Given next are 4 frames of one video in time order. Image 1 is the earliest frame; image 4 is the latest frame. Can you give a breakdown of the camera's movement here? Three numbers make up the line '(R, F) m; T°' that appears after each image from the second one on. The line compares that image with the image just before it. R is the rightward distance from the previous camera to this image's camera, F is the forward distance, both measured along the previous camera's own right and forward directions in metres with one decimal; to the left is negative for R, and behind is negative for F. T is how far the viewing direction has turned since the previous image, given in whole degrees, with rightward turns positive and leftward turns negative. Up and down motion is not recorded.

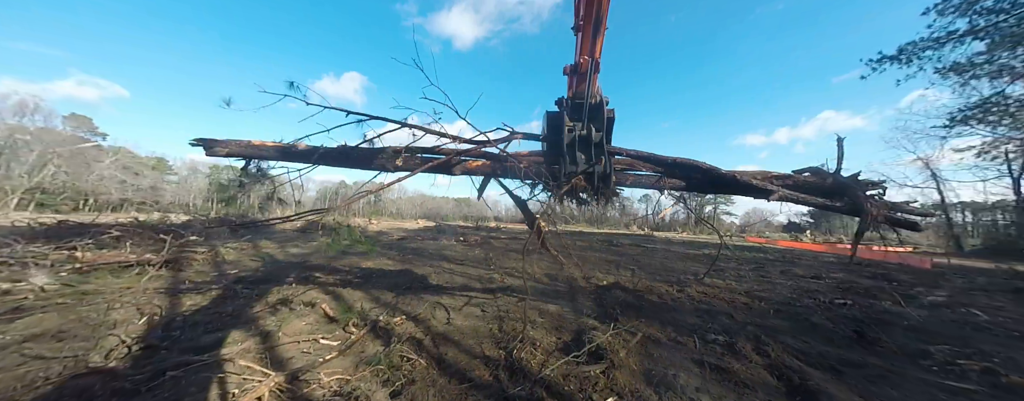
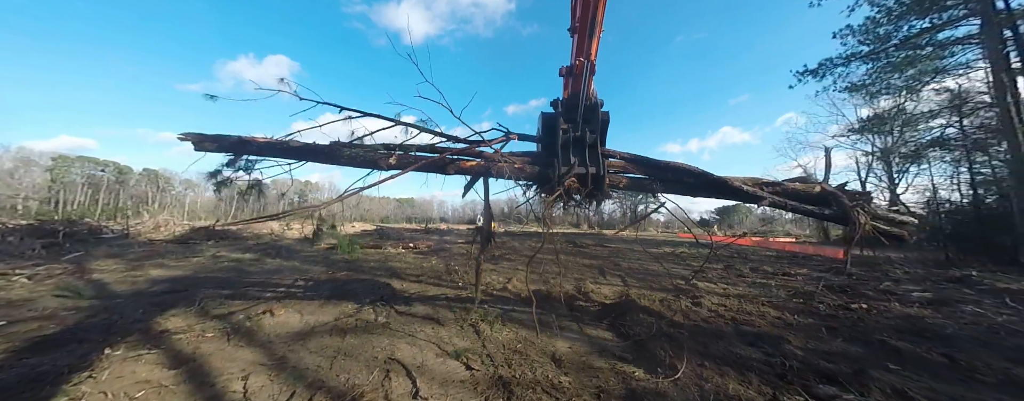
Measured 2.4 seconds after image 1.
(-0.6, +1.6) m; +11°
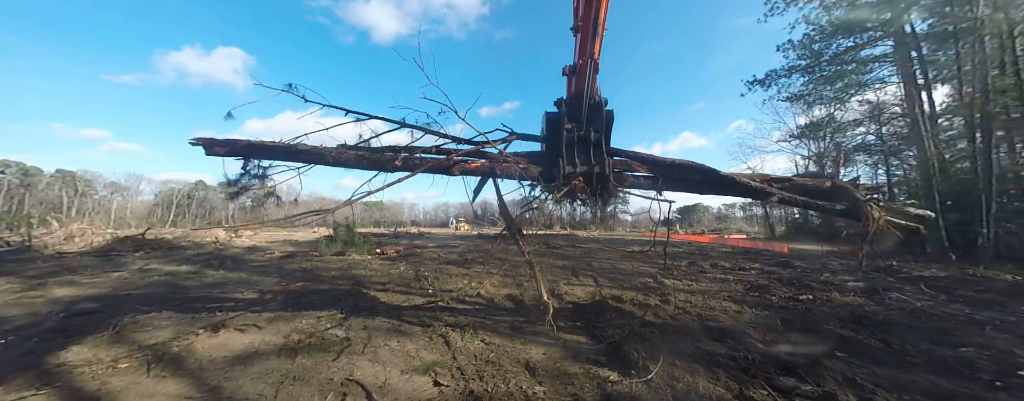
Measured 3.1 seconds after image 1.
(0.0, +0.1) m; +6°
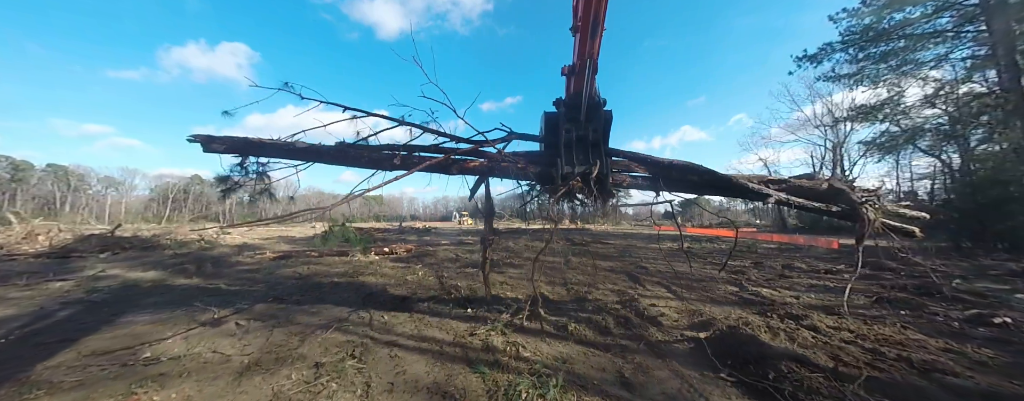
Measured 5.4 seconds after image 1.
(-1.0, +1.6) m; 0°
